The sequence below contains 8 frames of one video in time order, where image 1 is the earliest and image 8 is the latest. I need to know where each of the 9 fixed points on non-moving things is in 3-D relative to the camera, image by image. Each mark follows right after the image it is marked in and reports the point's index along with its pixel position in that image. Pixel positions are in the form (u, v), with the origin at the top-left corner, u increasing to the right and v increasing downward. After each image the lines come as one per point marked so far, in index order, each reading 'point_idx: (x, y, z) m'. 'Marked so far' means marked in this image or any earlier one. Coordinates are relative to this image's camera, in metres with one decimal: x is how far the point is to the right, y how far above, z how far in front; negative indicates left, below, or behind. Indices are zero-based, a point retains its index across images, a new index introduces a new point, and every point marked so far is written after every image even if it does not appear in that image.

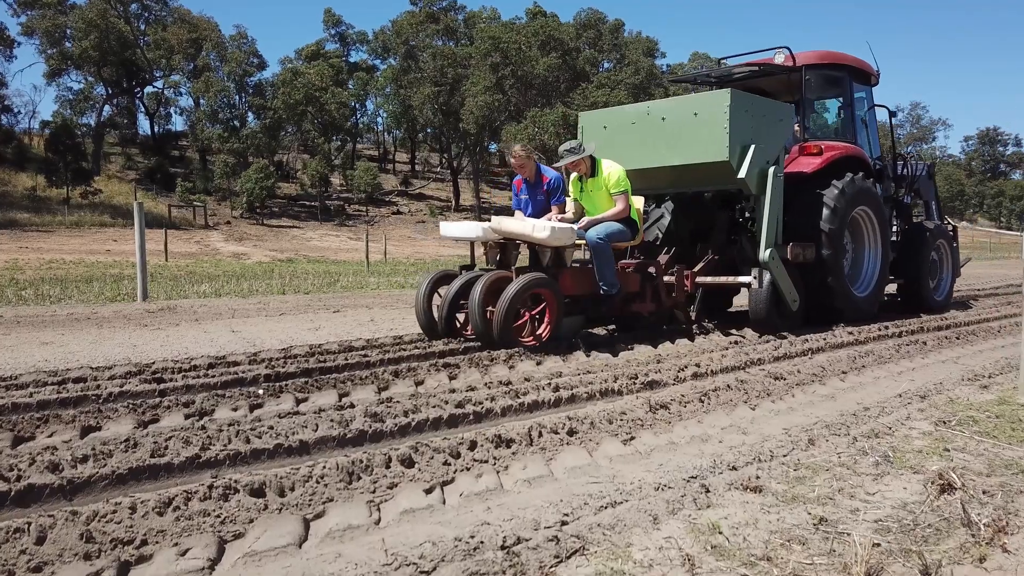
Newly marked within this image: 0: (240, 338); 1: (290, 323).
0: (-2.6, -0.5, +7.7) m
1: (-2.5, -0.4, +8.9) m
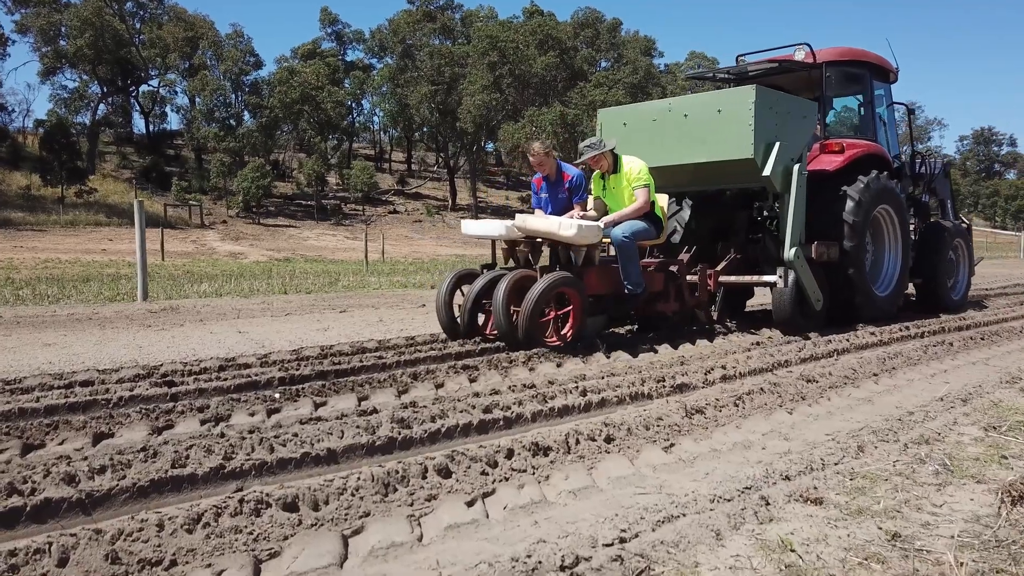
0: (-2.5, -0.5, +7.5) m
1: (-2.4, -0.4, +8.8) m
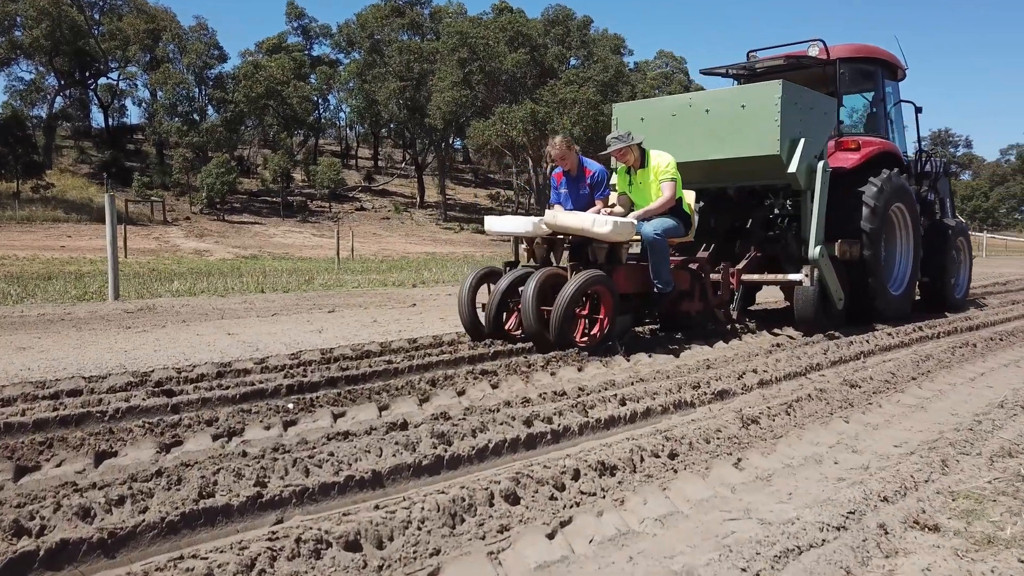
0: (-2.4, -0.5, +7.0) m
1: (-2.3, -0.4, +8.3) m
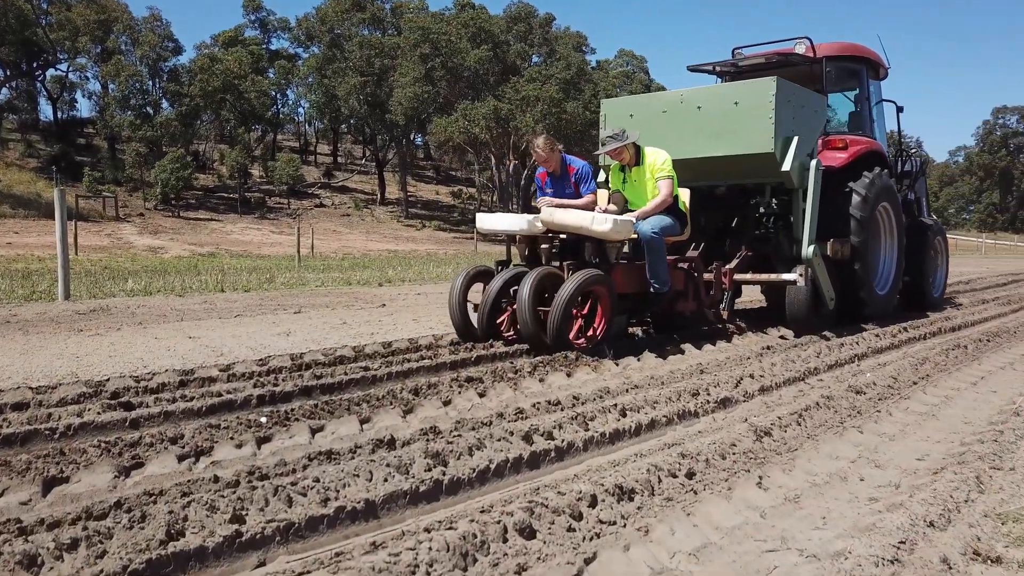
0: (-2.6, -0.5, +6.6) m
1: (-2.6, -0.4, +7.9) m
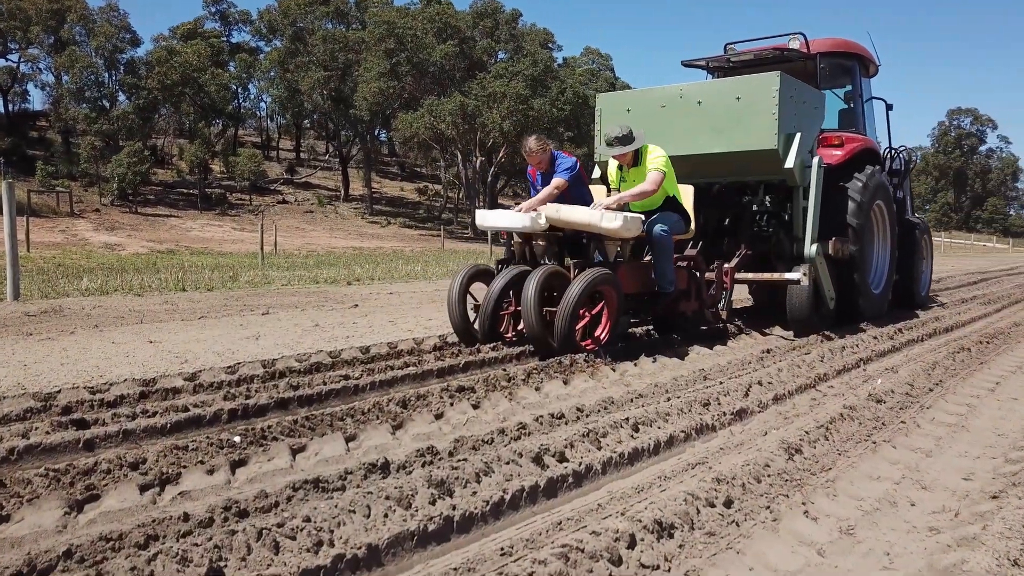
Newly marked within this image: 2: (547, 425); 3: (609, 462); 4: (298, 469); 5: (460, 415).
0: (-2.7, -0.5, +6.1) m
1: (-2.7, -0.4, +7.4) m
2: (+0.2, -0.6, +3.8) m
3: (+0.4, -0.7, +3.1) m
4: (-0.8, -0.7, +3.2) m
5: (-0.3, -0.7, +4.1) m
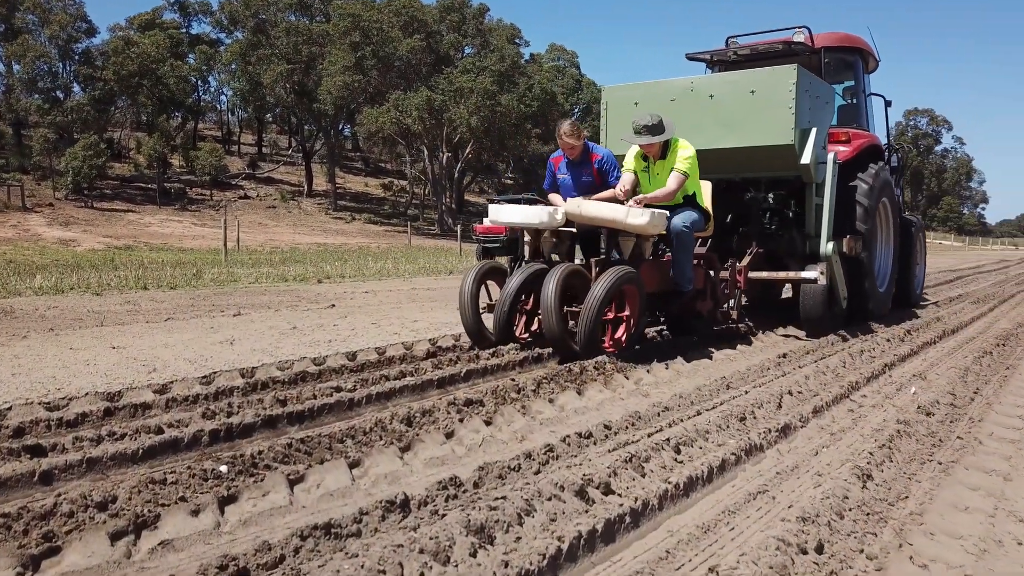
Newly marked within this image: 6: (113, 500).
0: (-2.7, -0.5, +5.5) m
1: (-2.8, -0.4, +6.8) m
2: (+0.3, -0.7, +3.3) m
3: (+0.5, -0.7, +2.7) m
4: (-0.7, -0.7, +2.7) m
5: (-0.2, -0.7, +3.7) m
6: (-1.3, -0.7, +2.6) m
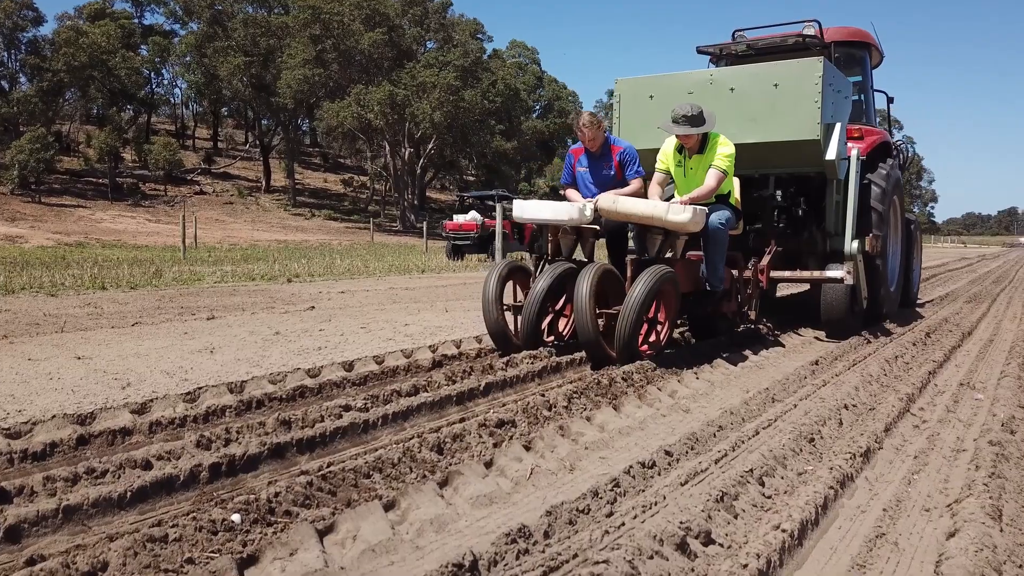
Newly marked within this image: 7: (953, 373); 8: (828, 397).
0: (-2.6, -0.5, +4.9) m
1: (-2.7, -0.4, +6.2) m
2: (+0.5, -0.7, +2.9) m
3: (+0.7, -0.7, +2.3) m
4: (-0.5, -0.8, +2.2) m
5: (0.0, -0.7, +3.2) m
6: (-1.1, -0.7, +2.1) m
7: (+2.9, -0.5, +5.2) m
8: (+1.7, -0.6, +4.3) m
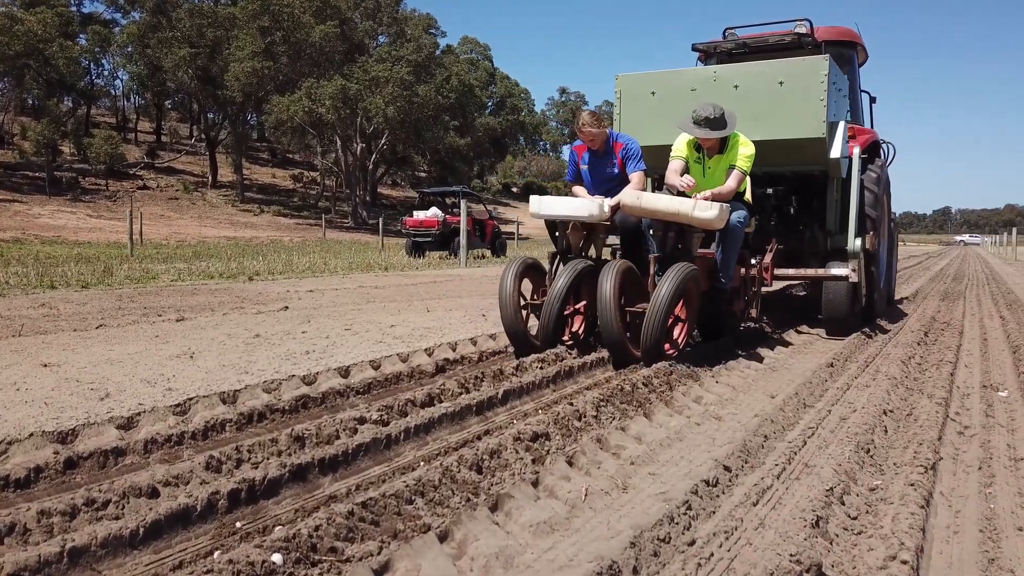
0: (-2.5, -0.5, +4.5) m
1: (-2.8, -0.4, +5.7) m
2: (+0.7, -0.7, +2.6) m
3: (+1.0, -0.7, +2.0) m
4: (-0.2, -0.8, +1.8) m
5: (+0.2, -0.7, +2.9) m
6: (-0.8, -0.7, +1.7) m
7: (+2.9, -0.5, +5.1) m
8: (+1.8, -0.6, +4.1) m
